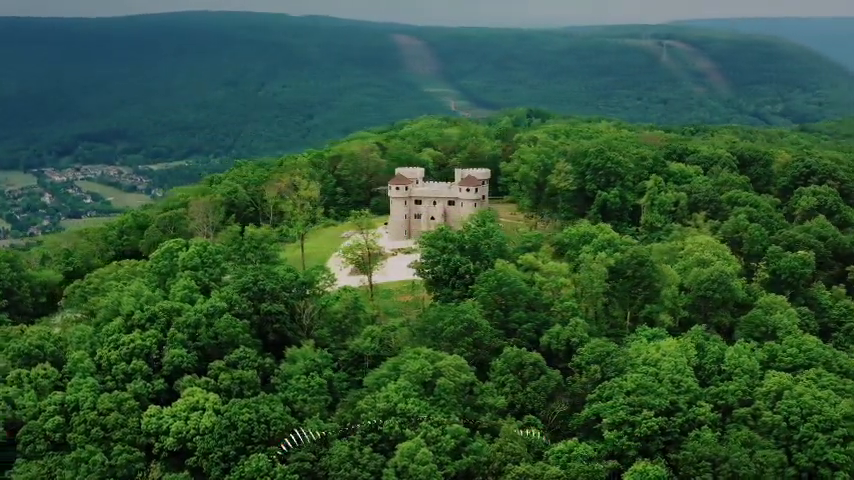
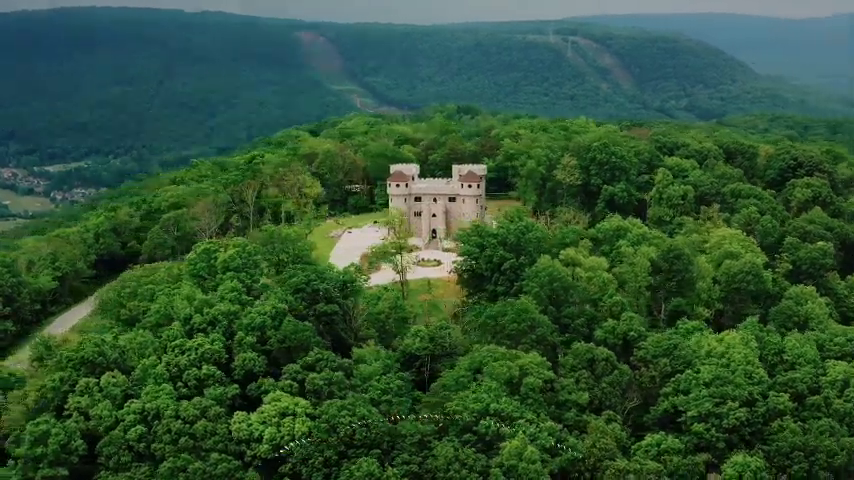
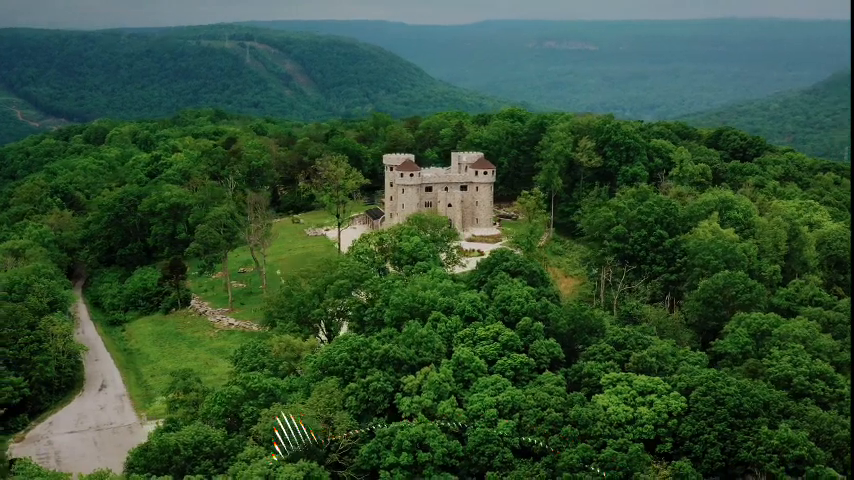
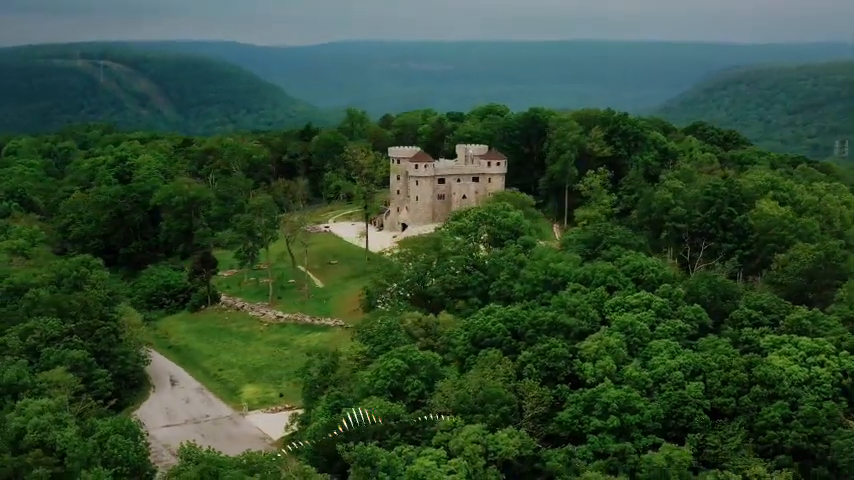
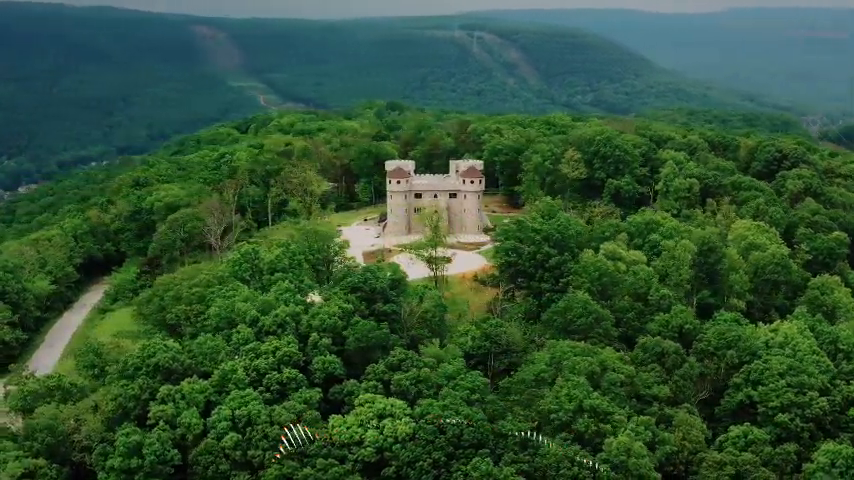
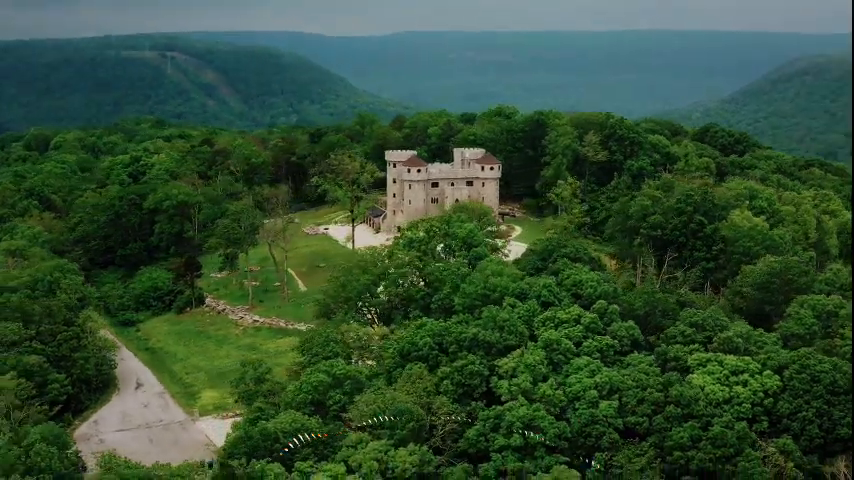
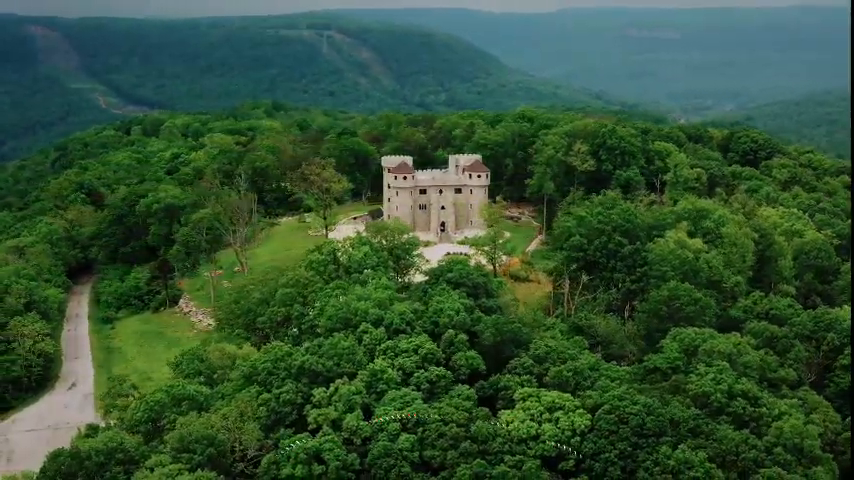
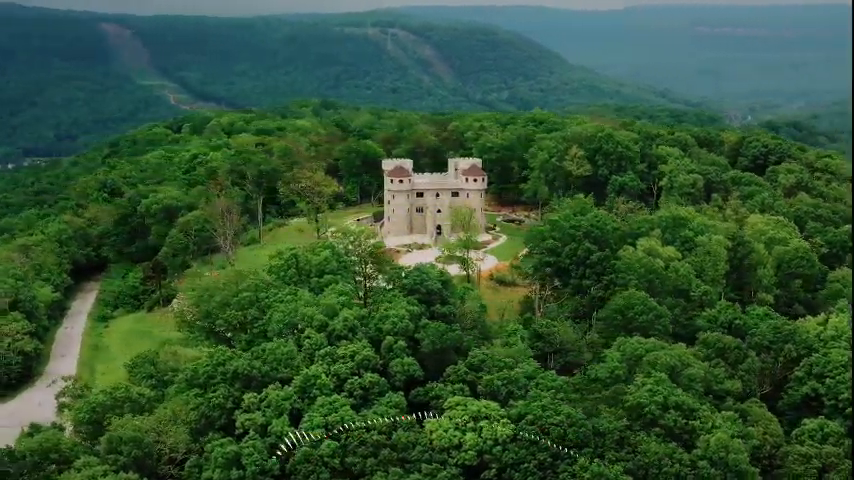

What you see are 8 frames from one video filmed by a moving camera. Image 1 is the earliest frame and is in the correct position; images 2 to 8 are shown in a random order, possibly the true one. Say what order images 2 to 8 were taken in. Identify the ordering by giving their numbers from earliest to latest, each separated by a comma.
2, 5, 8, 7, 3, 6, 4
